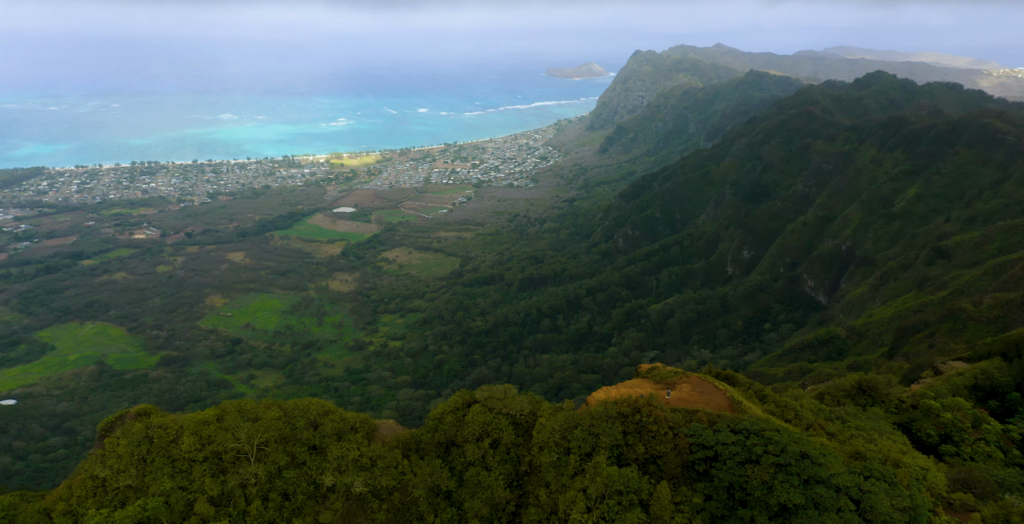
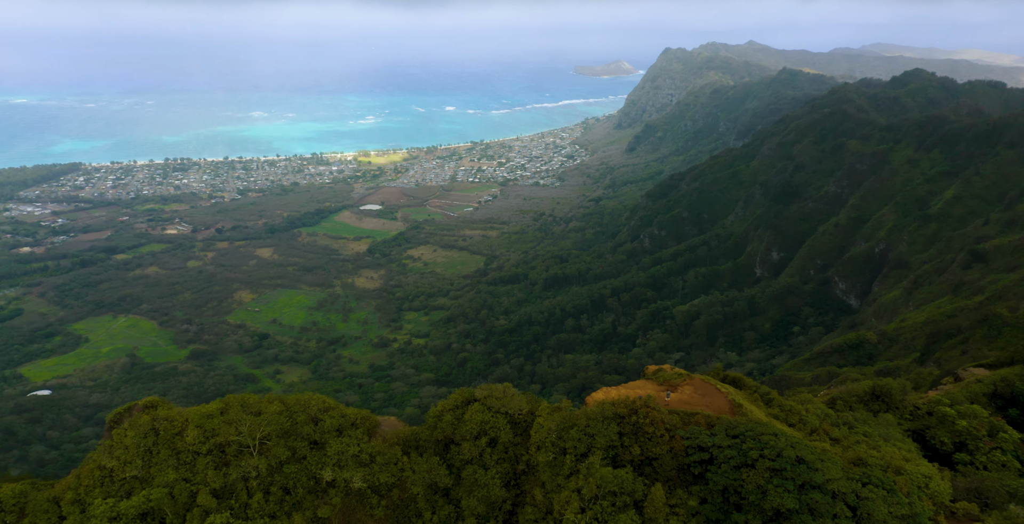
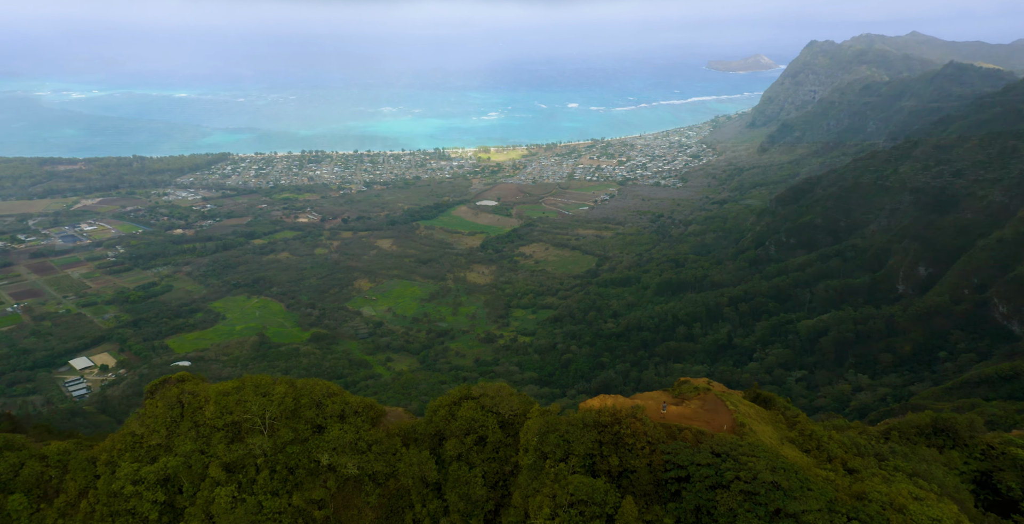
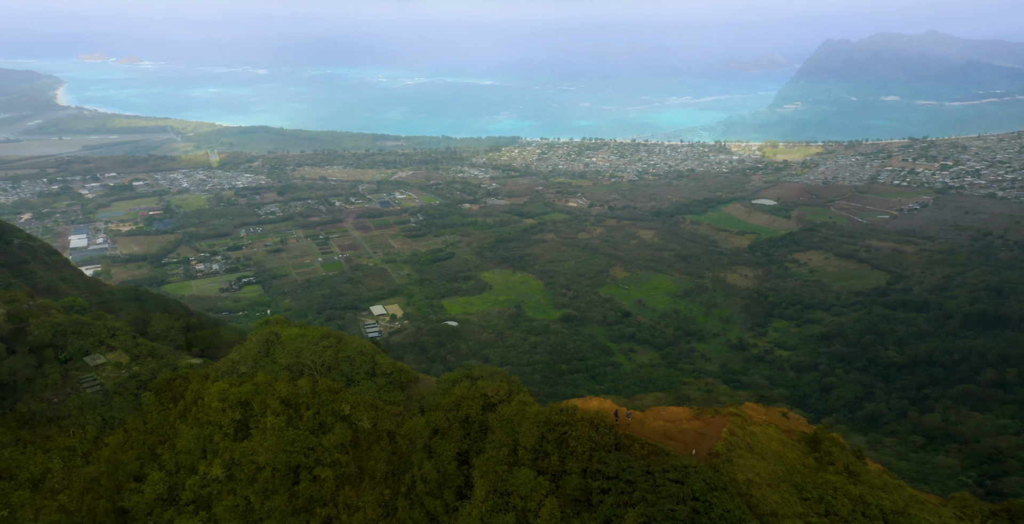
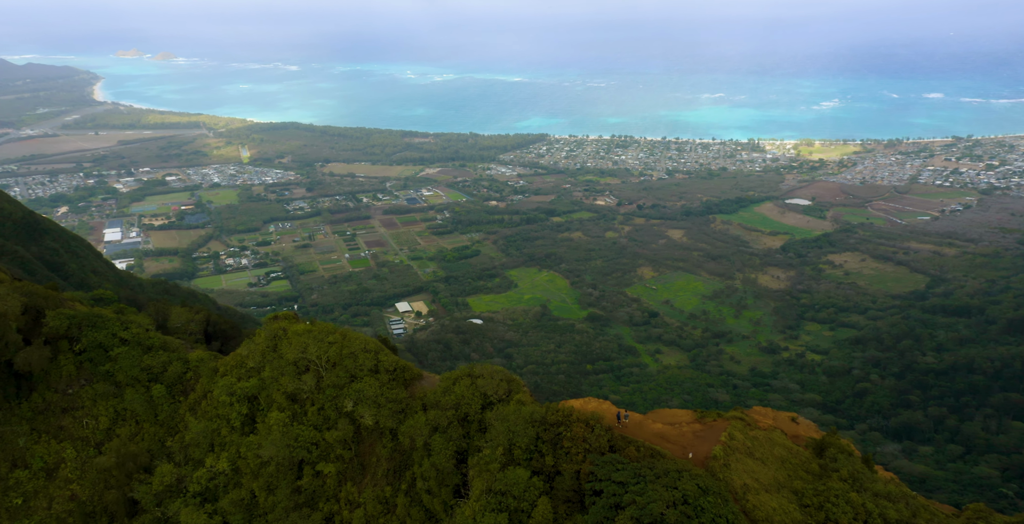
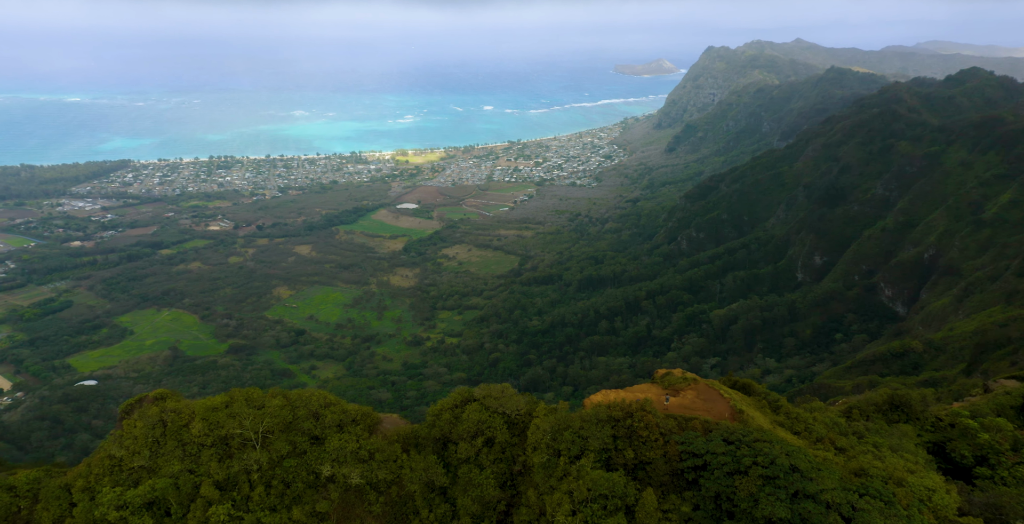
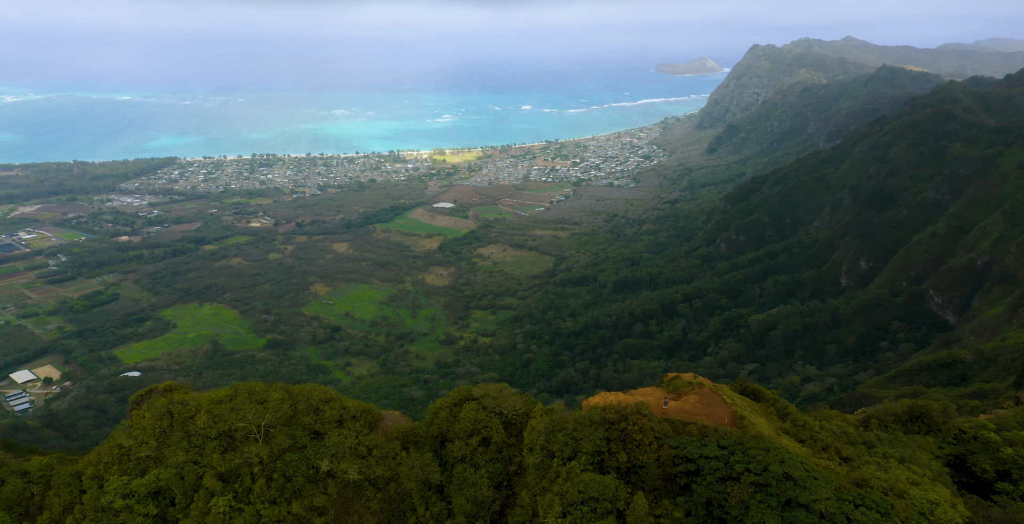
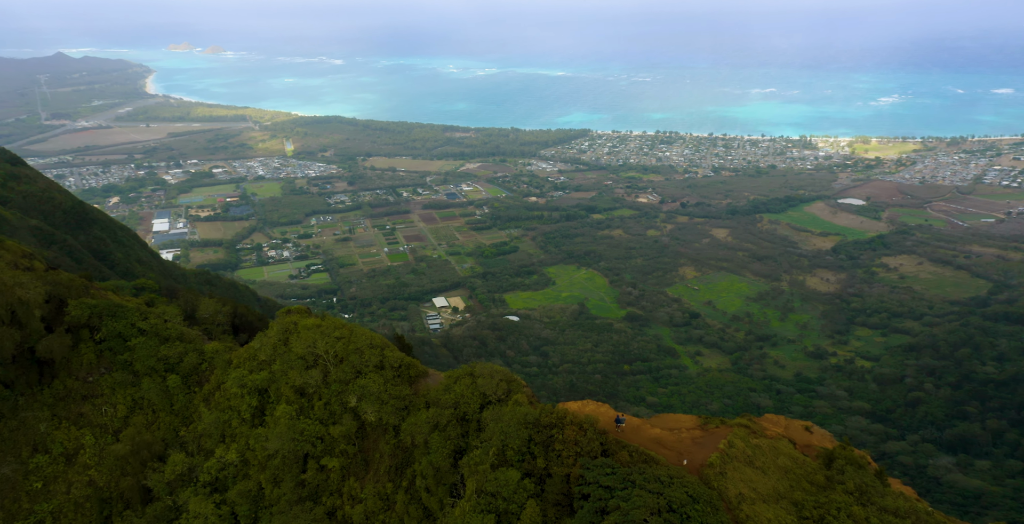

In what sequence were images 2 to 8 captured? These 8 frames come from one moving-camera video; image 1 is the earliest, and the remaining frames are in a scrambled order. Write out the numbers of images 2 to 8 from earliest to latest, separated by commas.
2, 6, 7, 3, 4, 5, 8
